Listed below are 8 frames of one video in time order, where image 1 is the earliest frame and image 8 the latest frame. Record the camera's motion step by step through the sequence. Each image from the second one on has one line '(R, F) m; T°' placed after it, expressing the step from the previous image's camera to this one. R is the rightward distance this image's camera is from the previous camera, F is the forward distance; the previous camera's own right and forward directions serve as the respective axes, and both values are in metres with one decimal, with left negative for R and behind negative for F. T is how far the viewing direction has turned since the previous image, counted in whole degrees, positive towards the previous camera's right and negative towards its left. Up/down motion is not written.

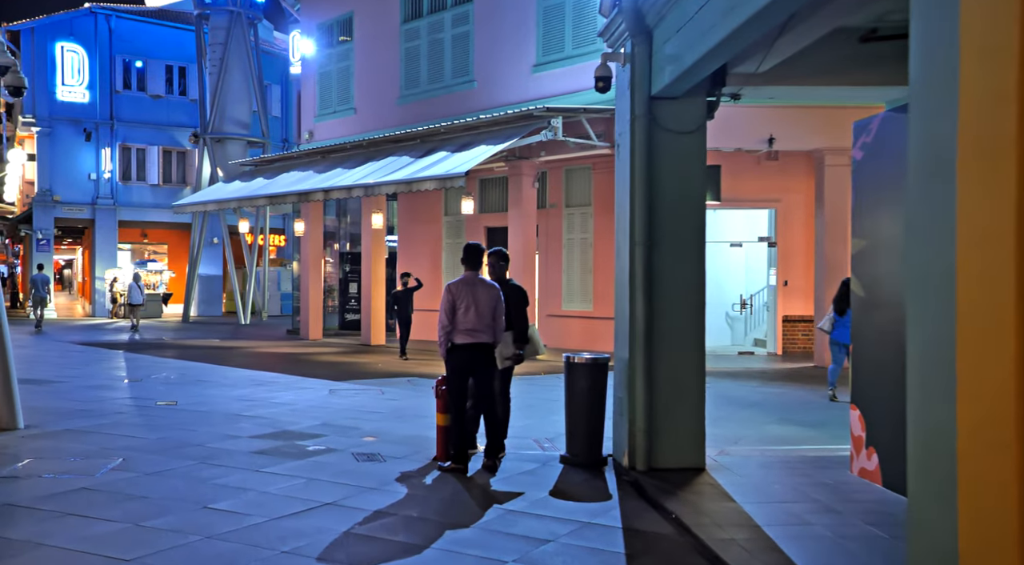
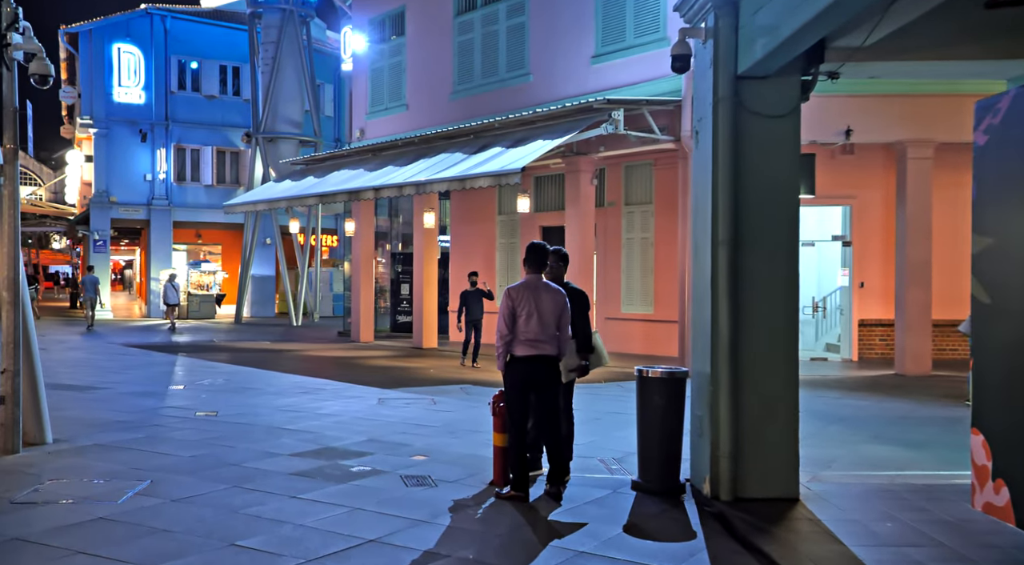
(-0.1, +0.8) m; -3°
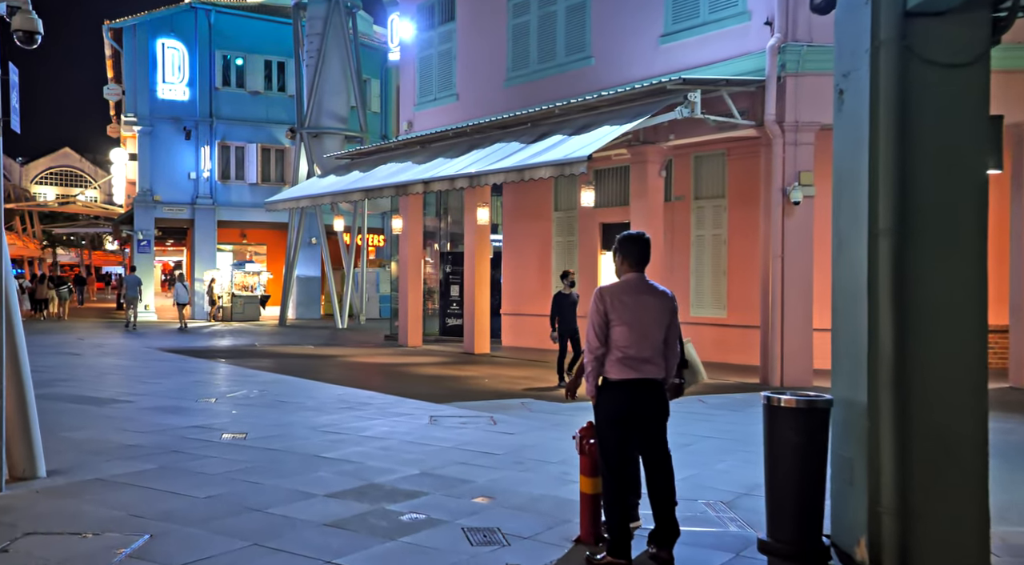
(-0.2, +1.4) m; -3°
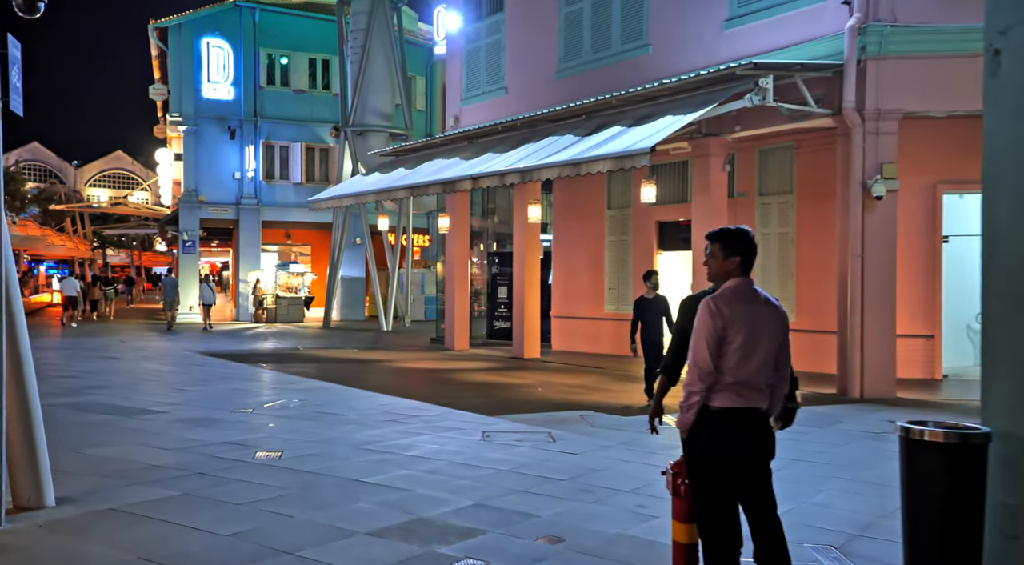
(-0.1, +0.9) m; -3°
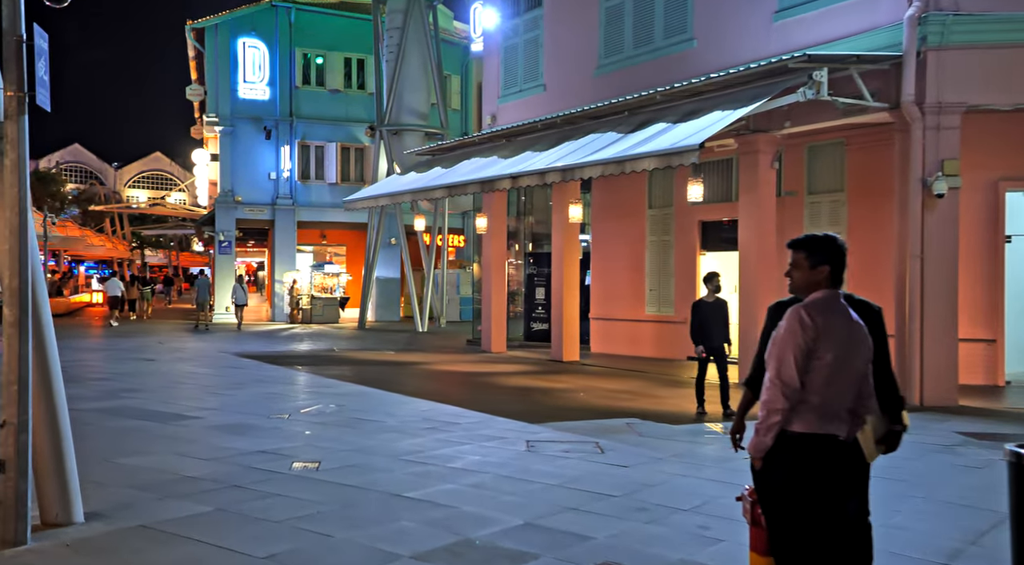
(-0.1, +0.4) m; -2°
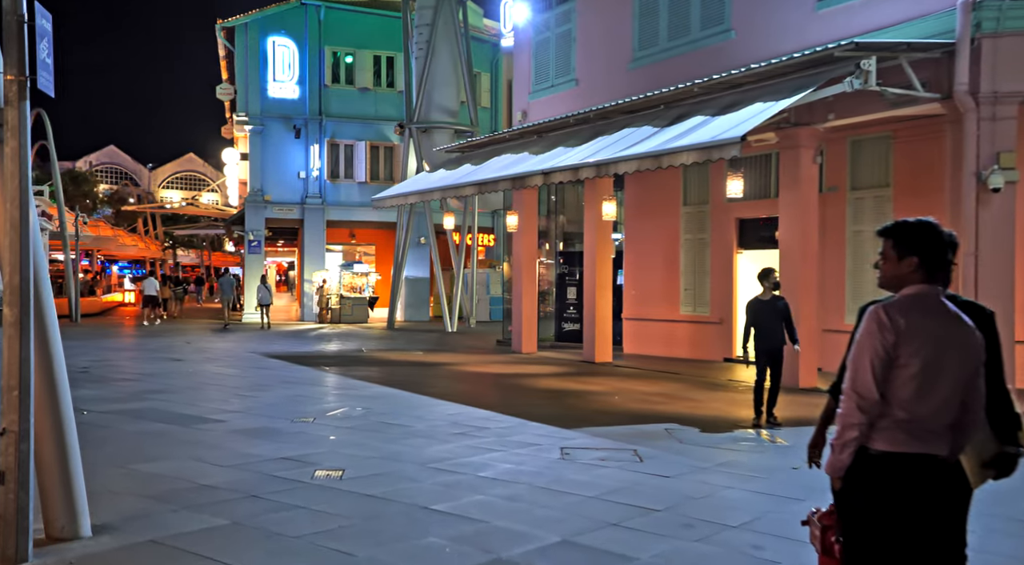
(0.0, +0.4) m; -2°
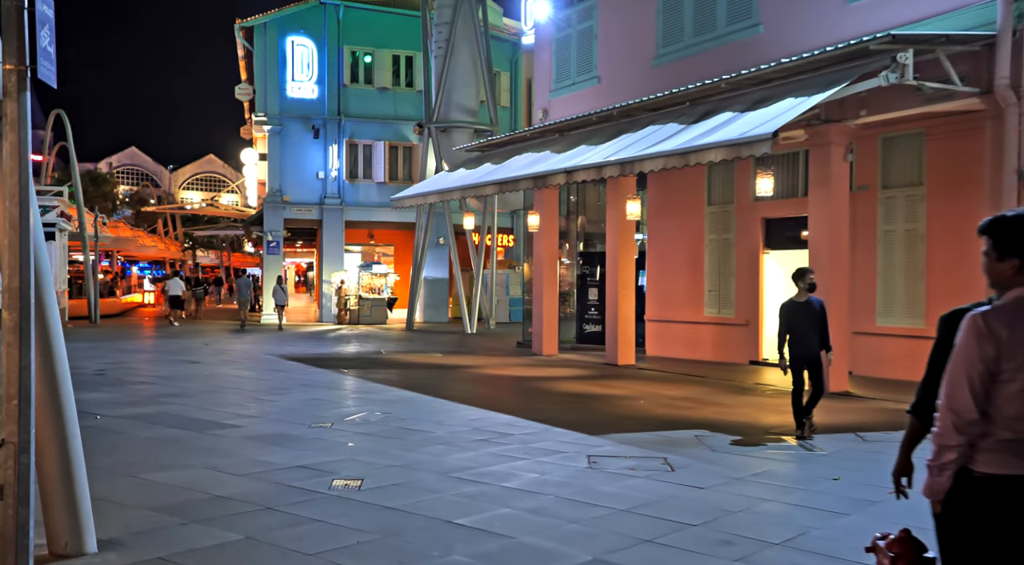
(-0.1, +0.3) m; -1°
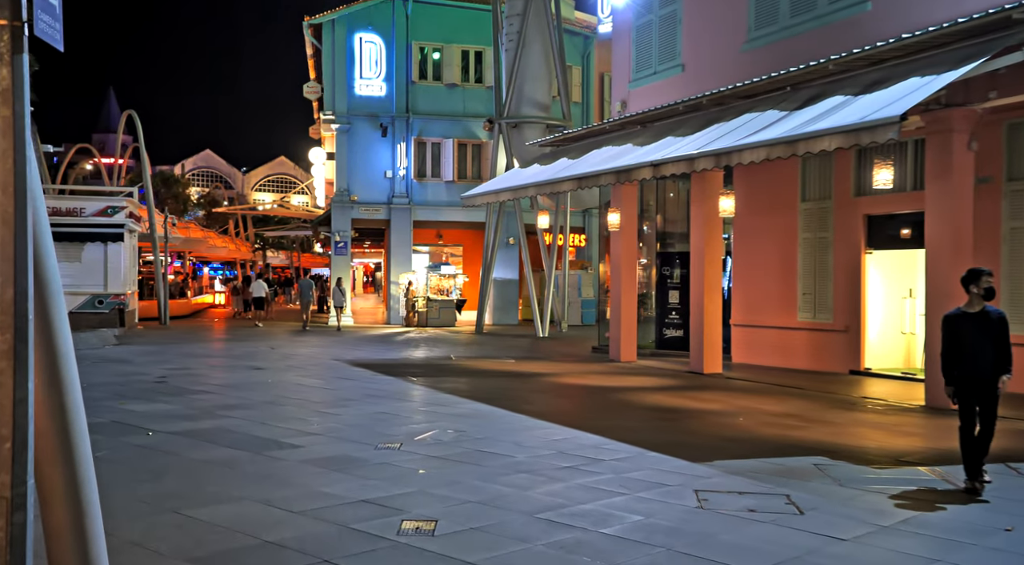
(-0.2, +1.1) m; -4°
